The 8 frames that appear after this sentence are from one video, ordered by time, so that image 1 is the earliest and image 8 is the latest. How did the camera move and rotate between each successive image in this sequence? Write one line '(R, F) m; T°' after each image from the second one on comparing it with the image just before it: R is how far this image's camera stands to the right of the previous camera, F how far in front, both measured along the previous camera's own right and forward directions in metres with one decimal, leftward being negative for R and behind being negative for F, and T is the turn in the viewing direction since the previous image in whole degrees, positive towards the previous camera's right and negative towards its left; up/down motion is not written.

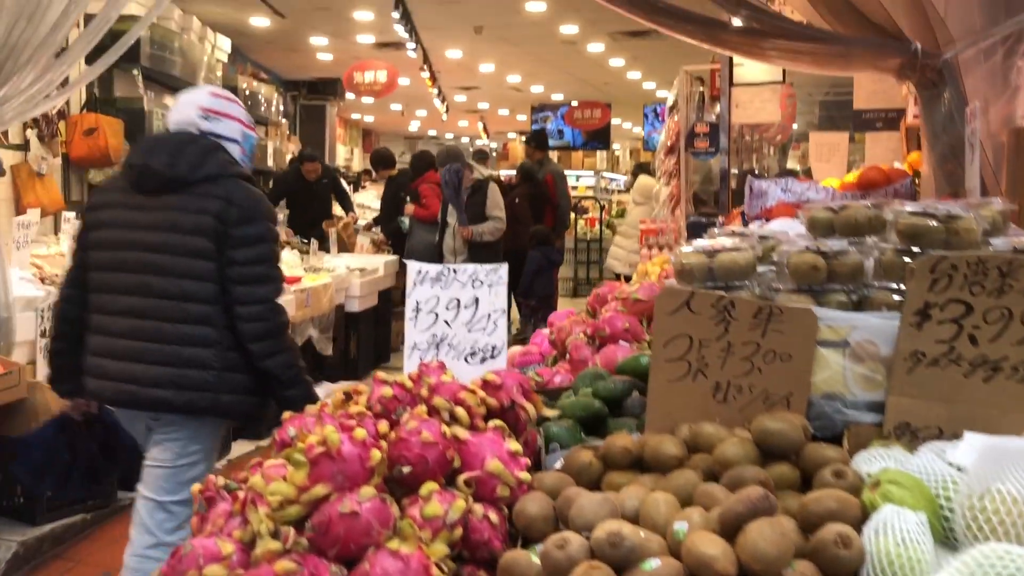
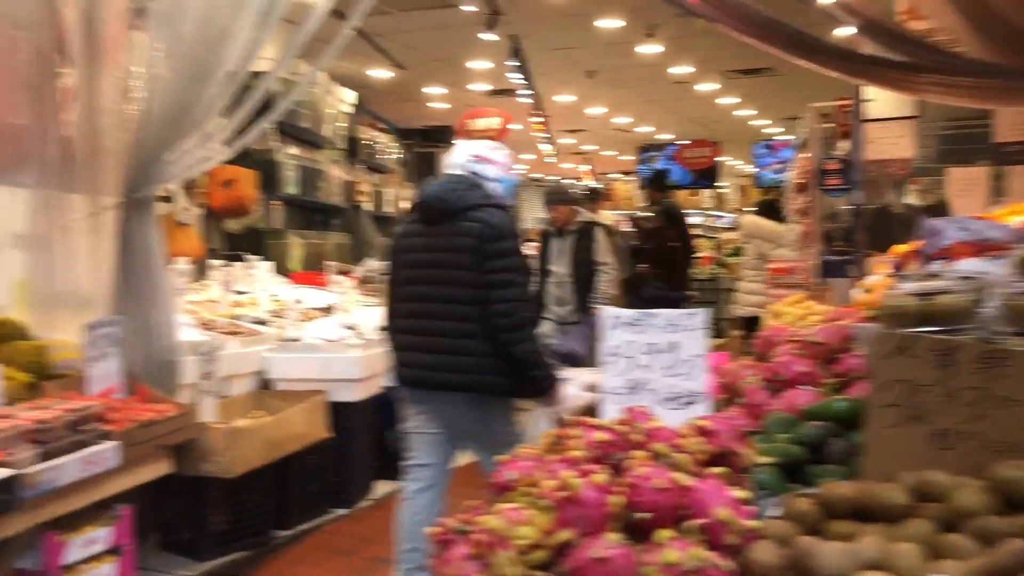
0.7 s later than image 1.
(-0.1, 0.0) m; -6°
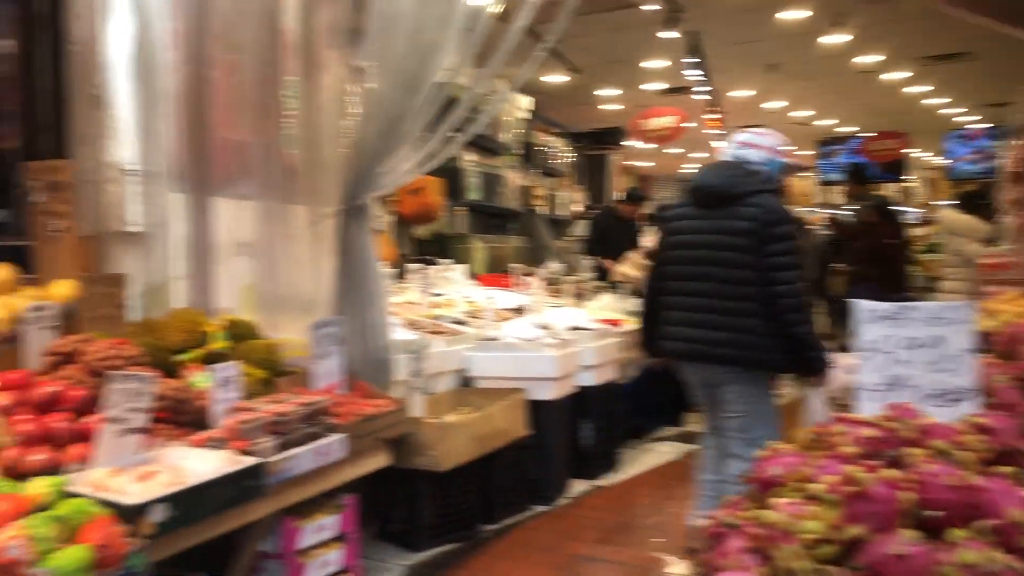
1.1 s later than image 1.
(-0.1, 0.0) m; -10°
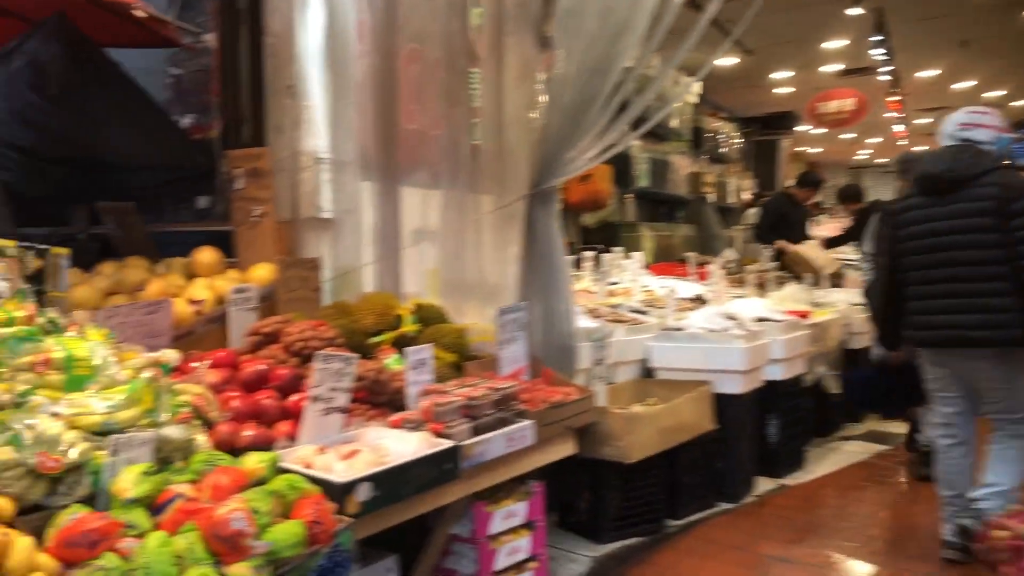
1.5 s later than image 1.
(-0.1, +0.1) m; -9°
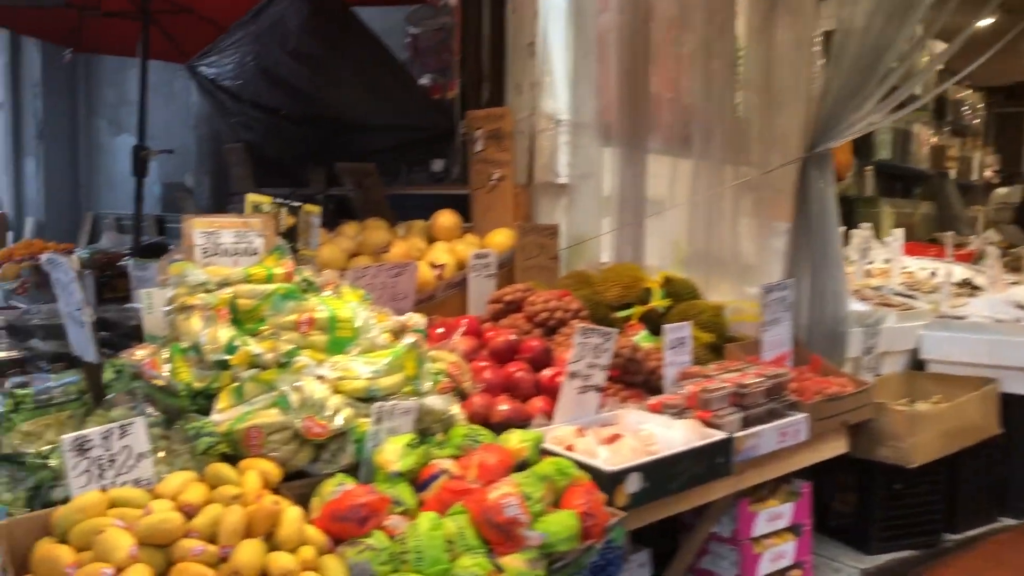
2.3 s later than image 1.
(-0.2, +0.2) m; -11°
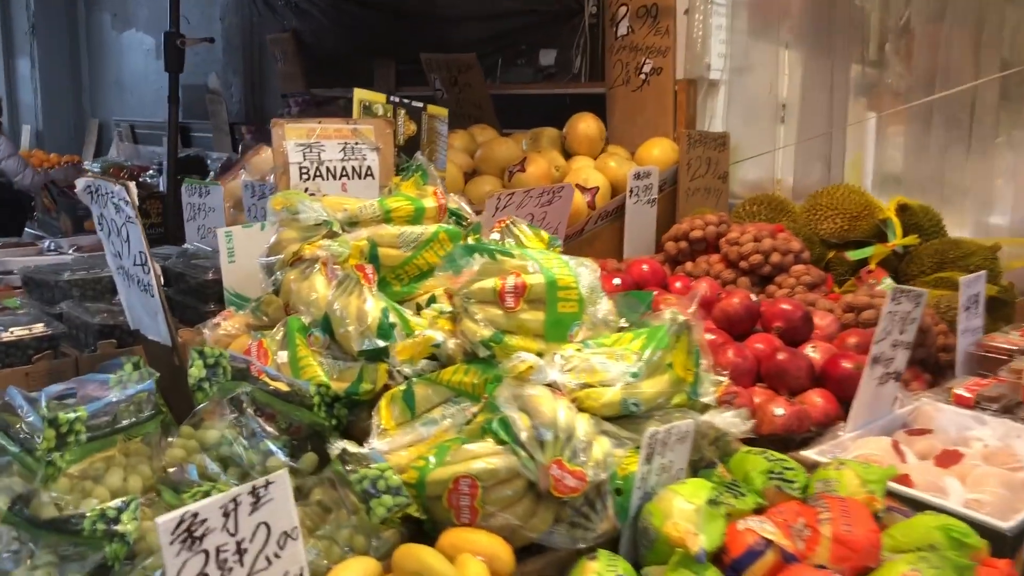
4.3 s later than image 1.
(-0.4, +0.7) m; 0°
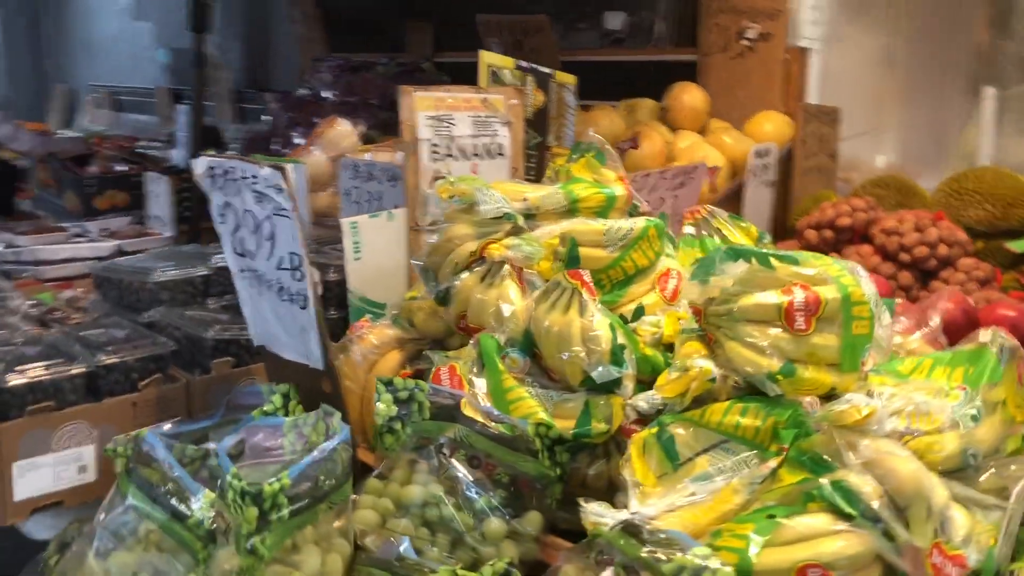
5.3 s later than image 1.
(-0.3, +0.3) m; +3°
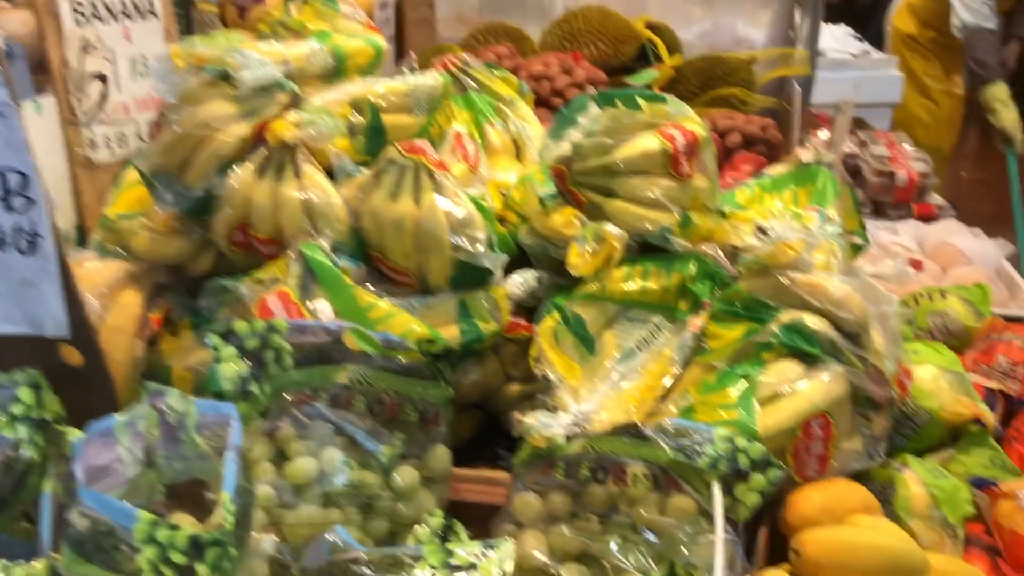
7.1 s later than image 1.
(-0.3, +0.3) m; +31°
